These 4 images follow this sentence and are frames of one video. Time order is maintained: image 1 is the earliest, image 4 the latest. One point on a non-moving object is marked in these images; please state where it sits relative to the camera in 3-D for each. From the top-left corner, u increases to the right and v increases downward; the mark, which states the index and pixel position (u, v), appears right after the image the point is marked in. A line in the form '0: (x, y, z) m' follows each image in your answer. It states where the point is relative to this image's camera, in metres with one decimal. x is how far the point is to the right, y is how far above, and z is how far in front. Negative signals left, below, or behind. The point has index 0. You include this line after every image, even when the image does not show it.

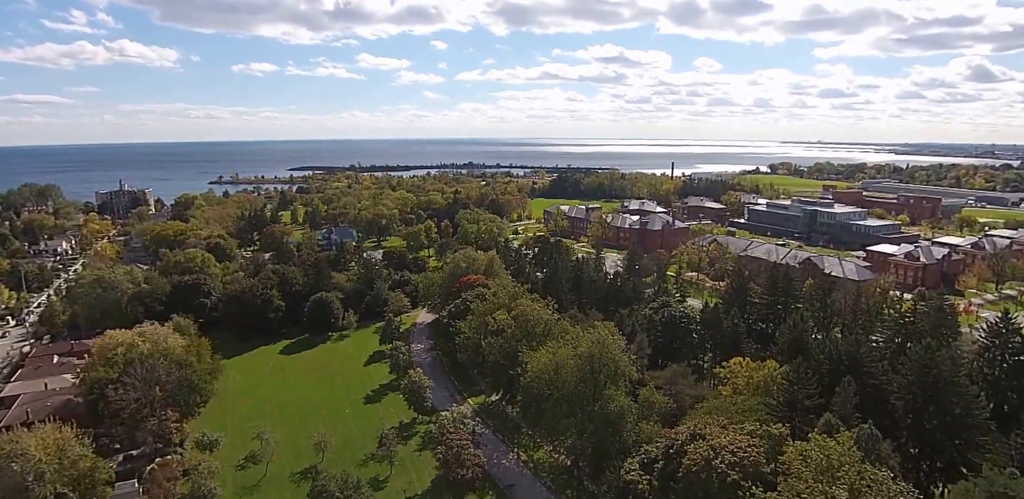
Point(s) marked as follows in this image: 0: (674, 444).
0: (+5.1, -6.3, +19.7) m
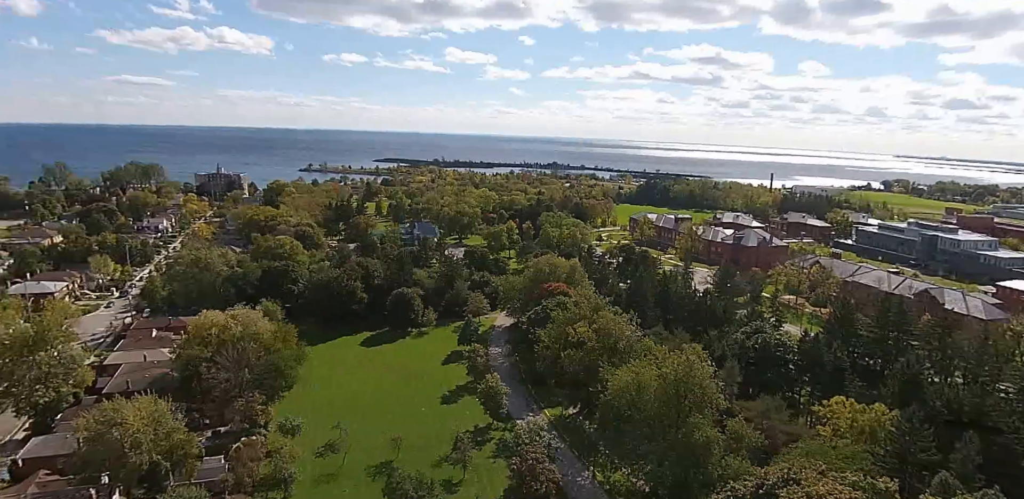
0: (+7.8, -7.2, +18.3) m
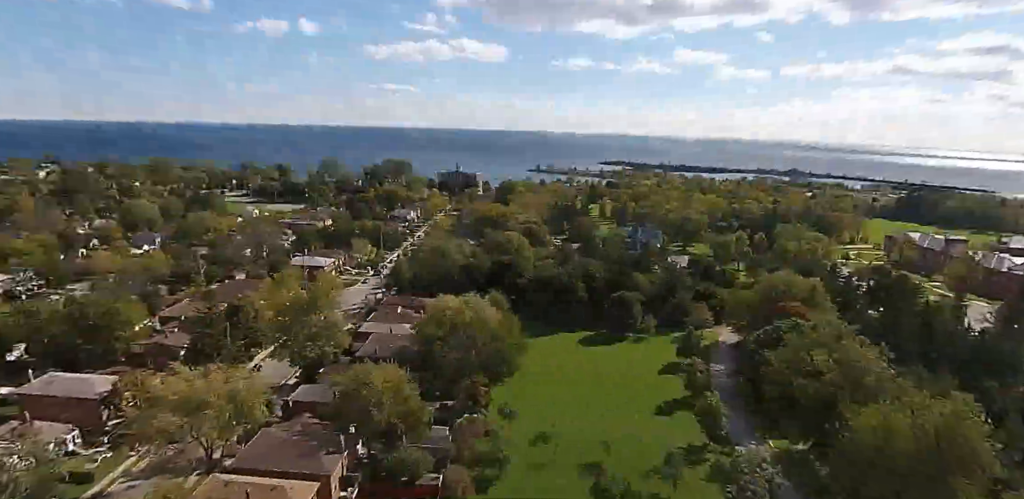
0: (+13.7, -8.1, +14.5) m
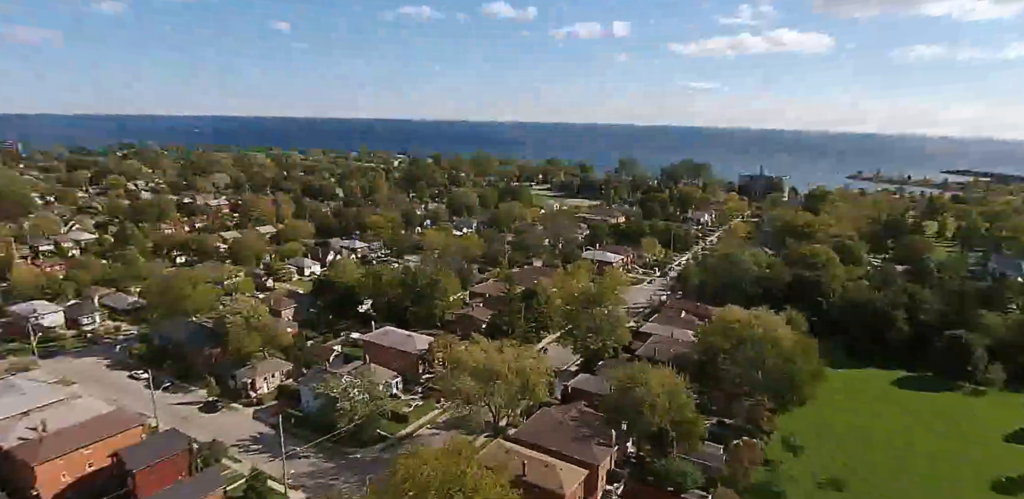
0: (+18.1, -9.7, +6.9) m
